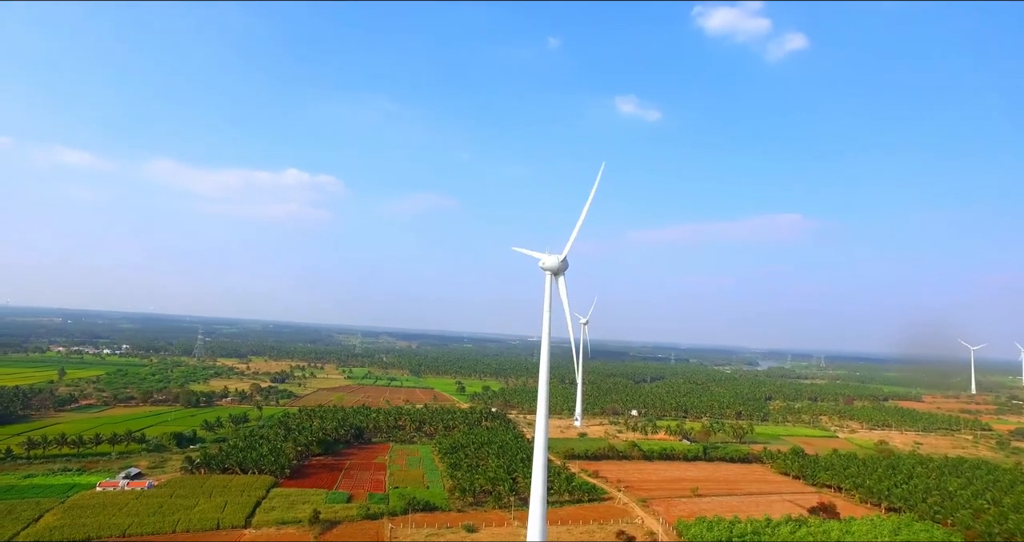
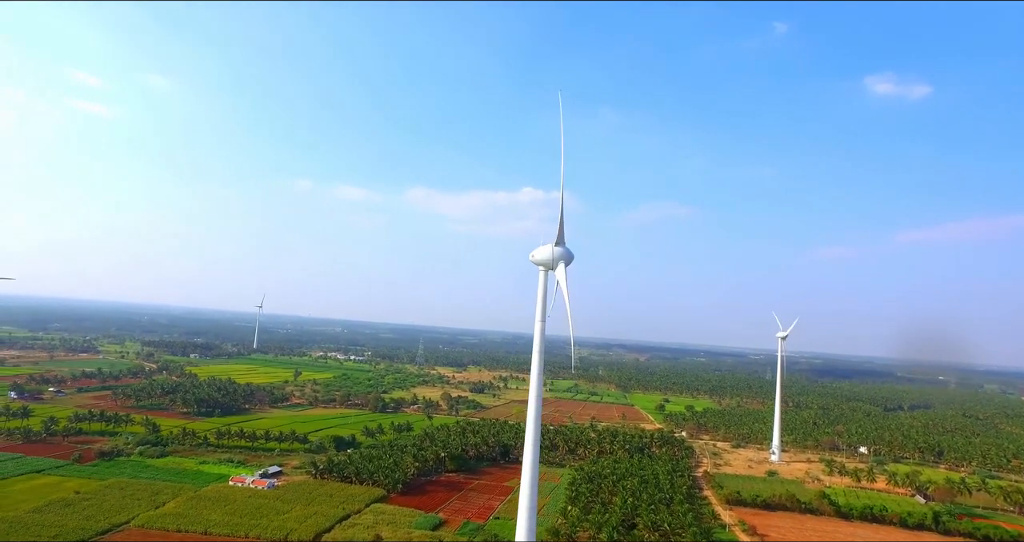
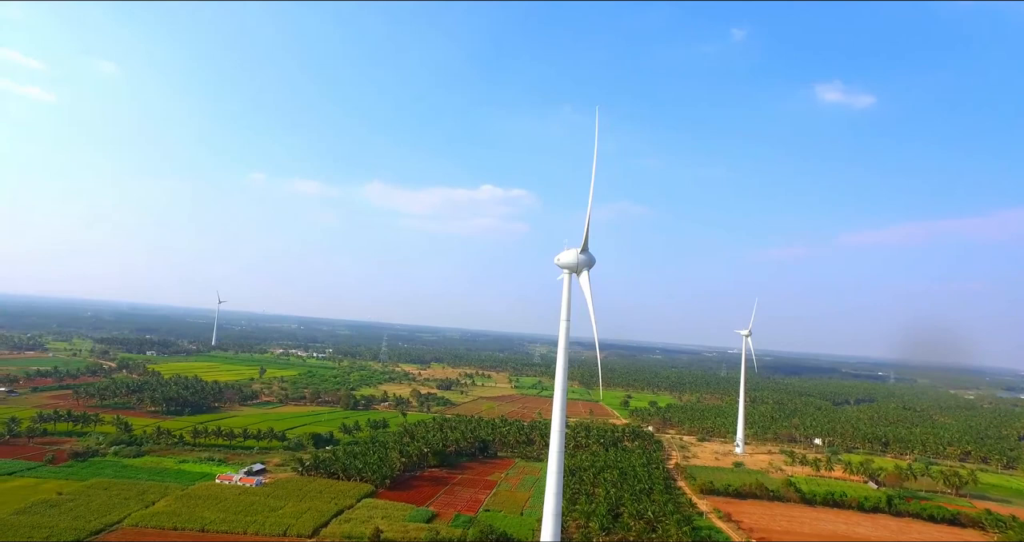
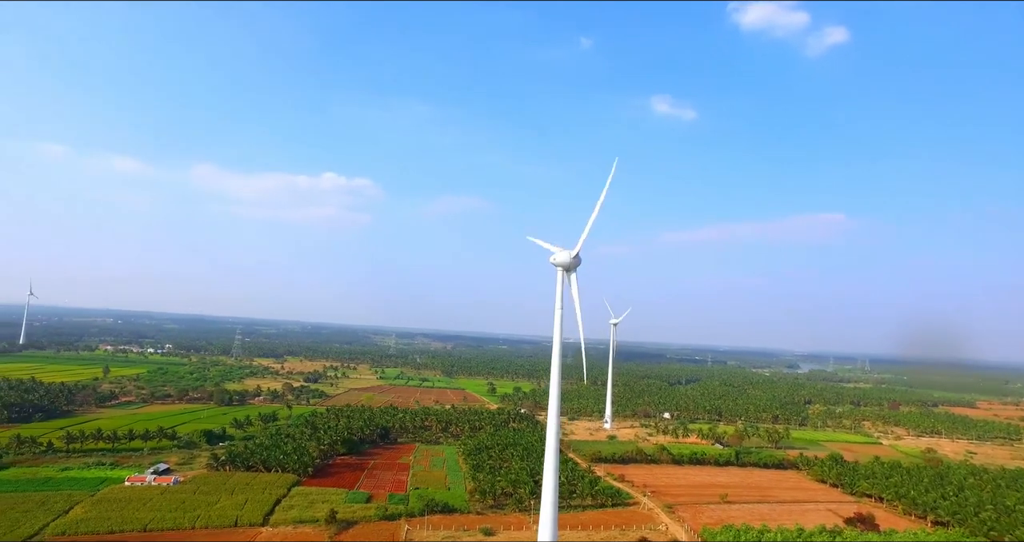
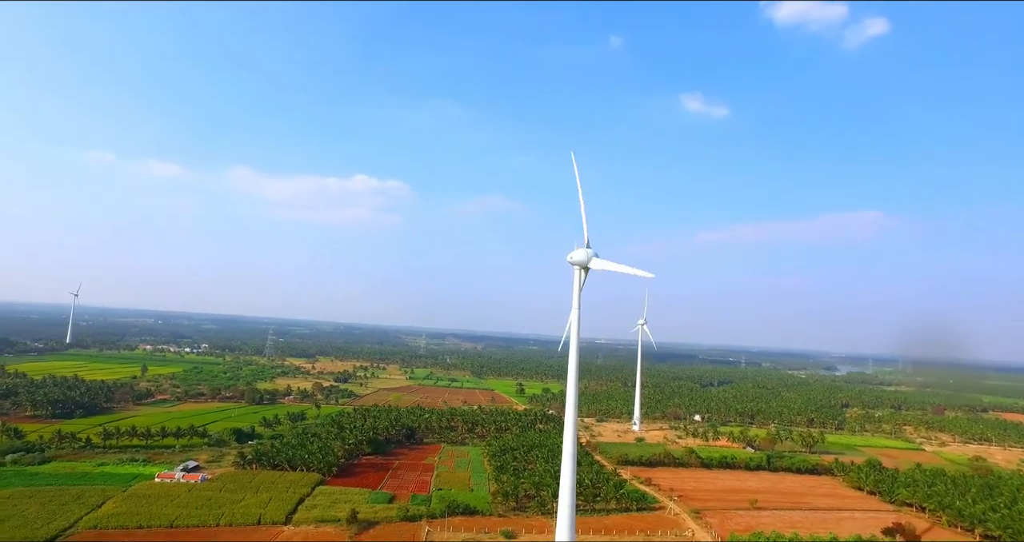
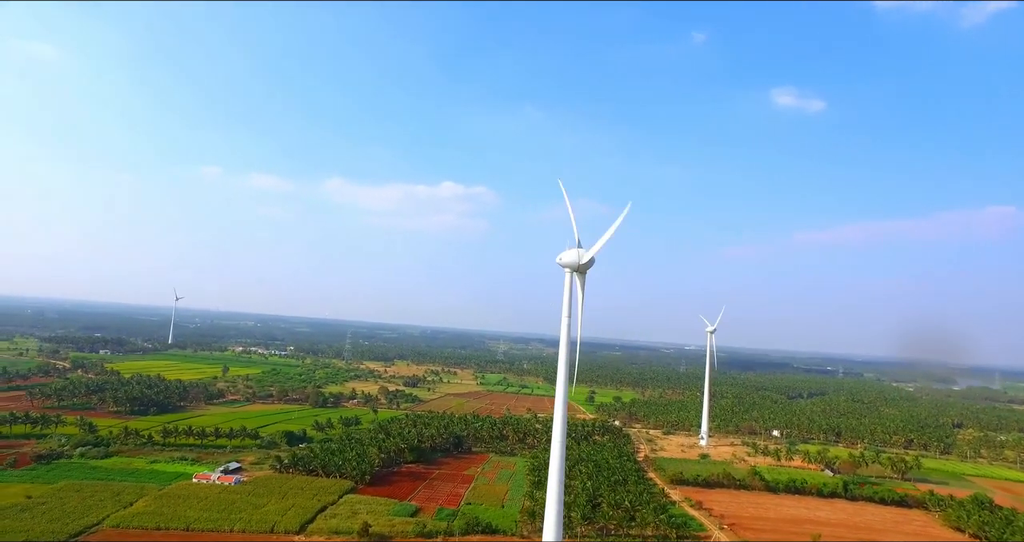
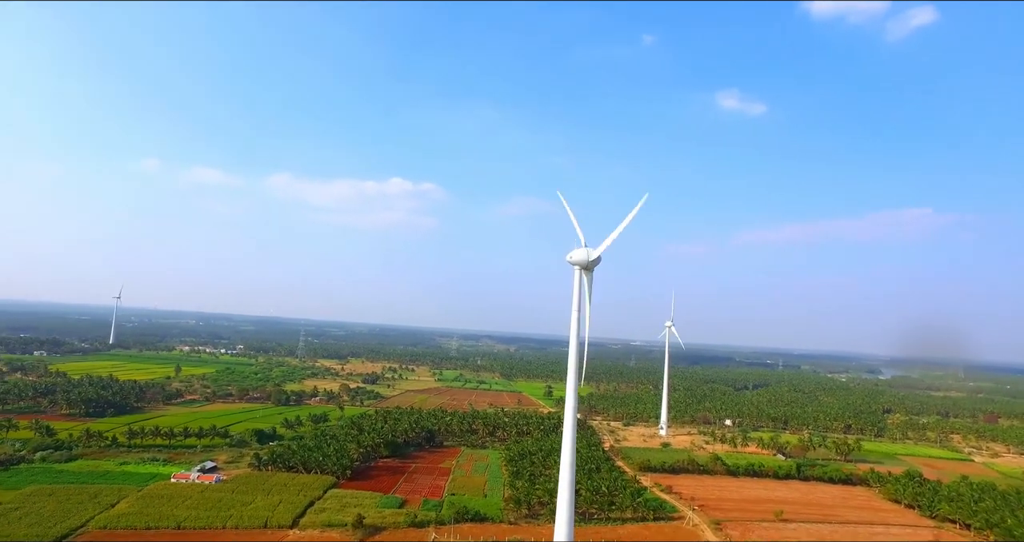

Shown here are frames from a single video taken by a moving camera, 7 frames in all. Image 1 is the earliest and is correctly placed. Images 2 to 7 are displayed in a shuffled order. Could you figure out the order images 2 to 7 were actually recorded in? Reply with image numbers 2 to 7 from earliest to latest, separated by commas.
4, 5, 7, 6, 3, 2
